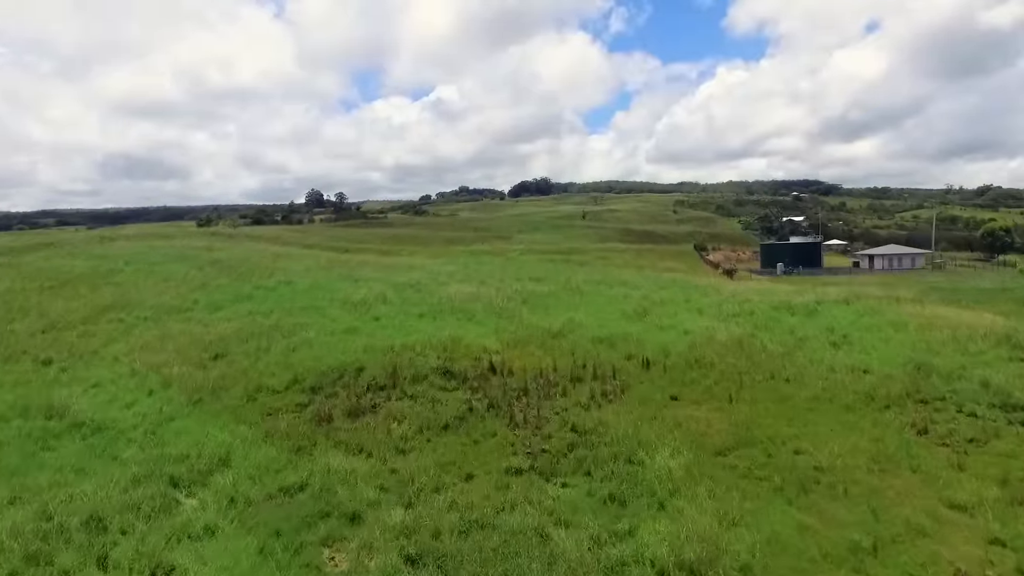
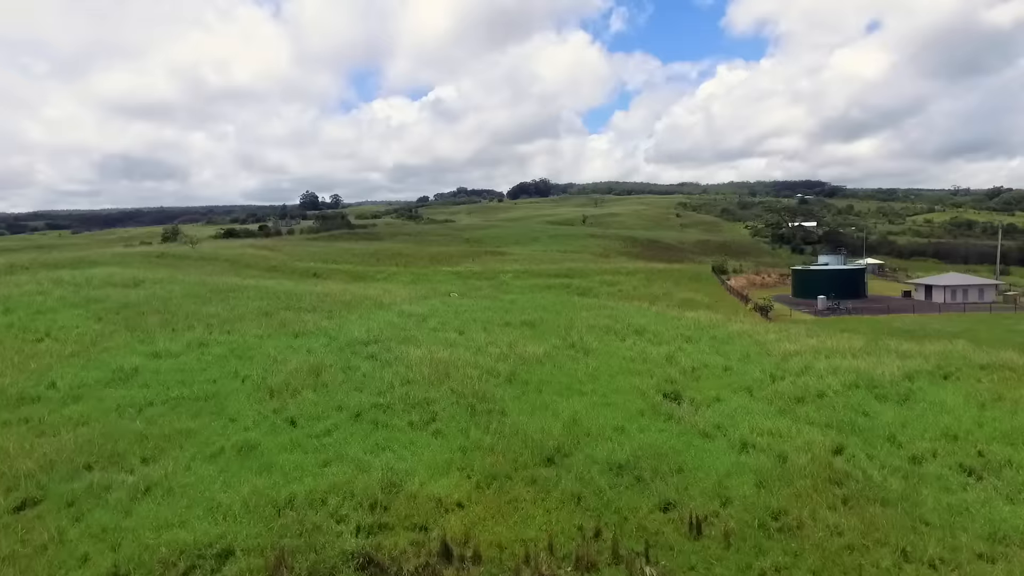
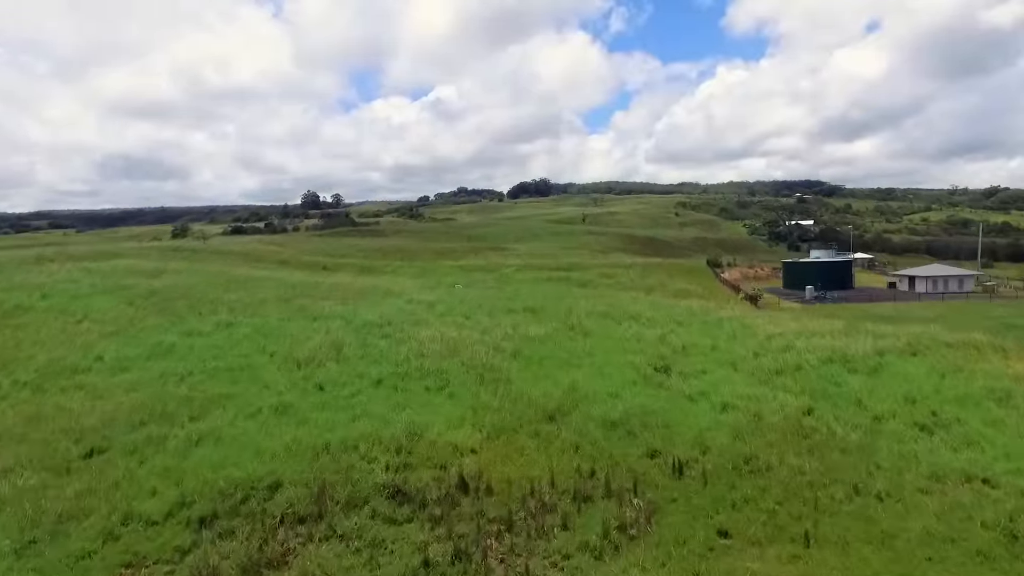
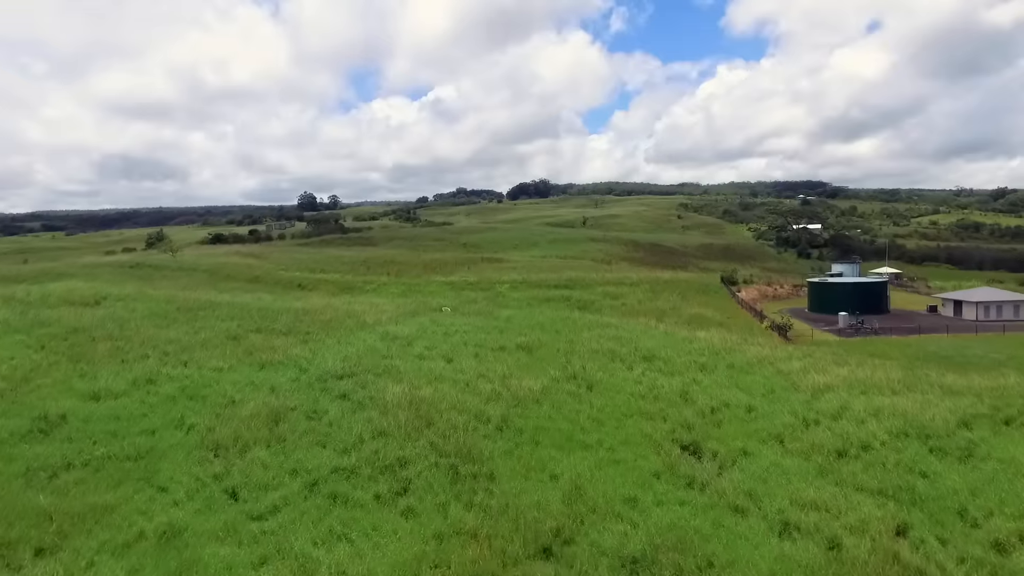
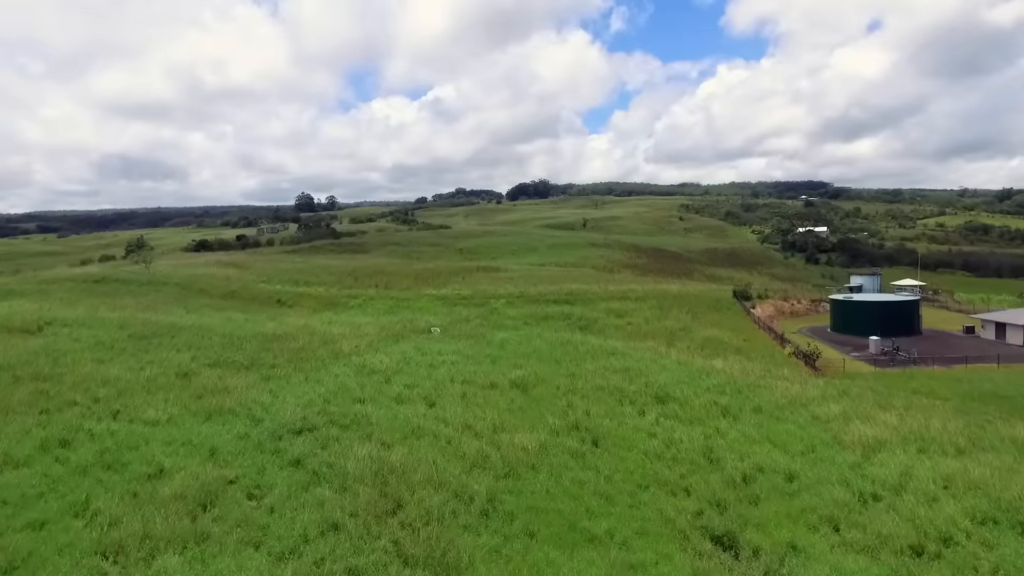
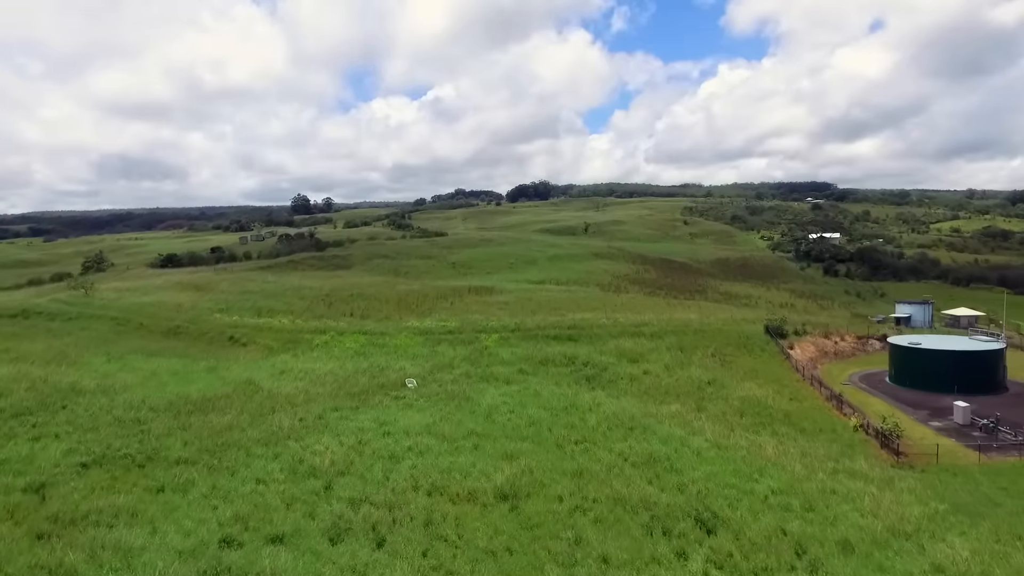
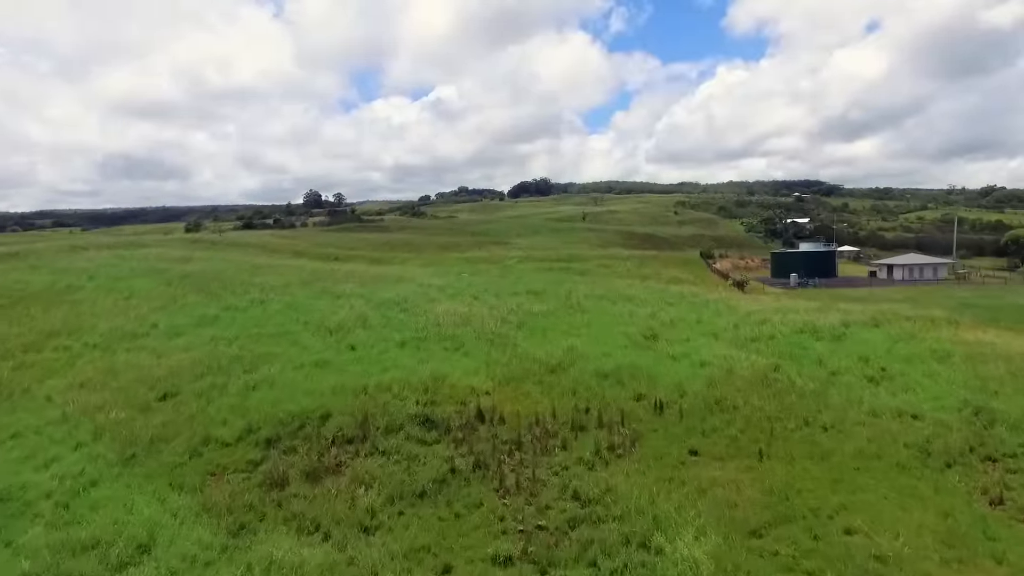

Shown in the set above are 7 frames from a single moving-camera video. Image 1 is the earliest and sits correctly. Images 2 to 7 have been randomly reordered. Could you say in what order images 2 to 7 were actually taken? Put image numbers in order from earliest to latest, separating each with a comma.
7, 3, 2, 4, 5, 6
